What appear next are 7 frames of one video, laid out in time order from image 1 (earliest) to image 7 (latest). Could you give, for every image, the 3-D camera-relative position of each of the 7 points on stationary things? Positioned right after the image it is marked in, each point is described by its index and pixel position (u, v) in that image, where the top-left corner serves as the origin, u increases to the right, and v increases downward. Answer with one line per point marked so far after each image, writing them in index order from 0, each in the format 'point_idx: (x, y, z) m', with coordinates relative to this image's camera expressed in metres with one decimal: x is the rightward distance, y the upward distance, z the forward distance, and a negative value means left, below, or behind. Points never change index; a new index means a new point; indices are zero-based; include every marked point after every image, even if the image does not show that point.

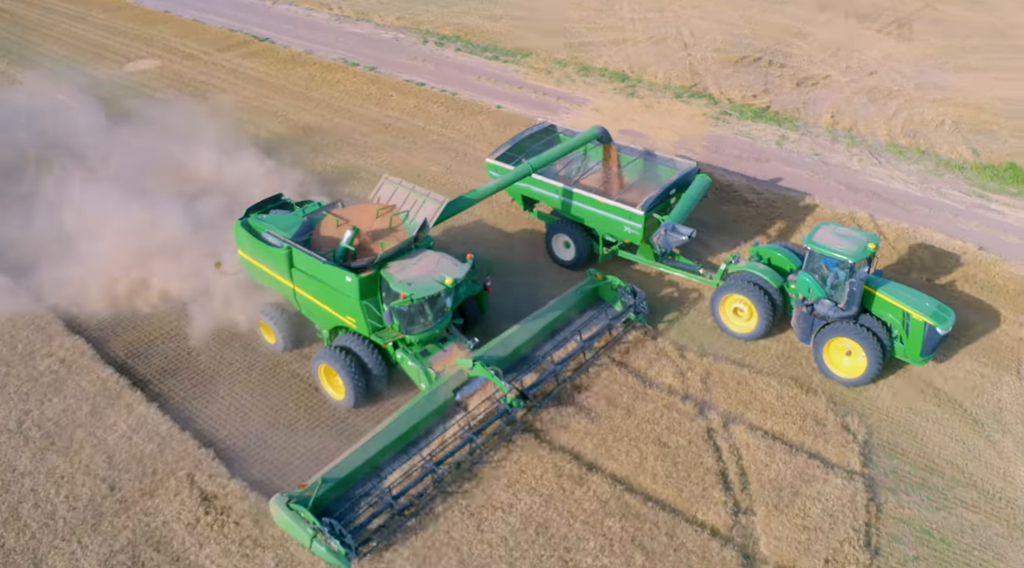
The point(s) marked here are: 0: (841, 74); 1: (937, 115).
0: (+8.1, +5.2, +18.7) m
1: (+9.5, +3.8, +16.9) m
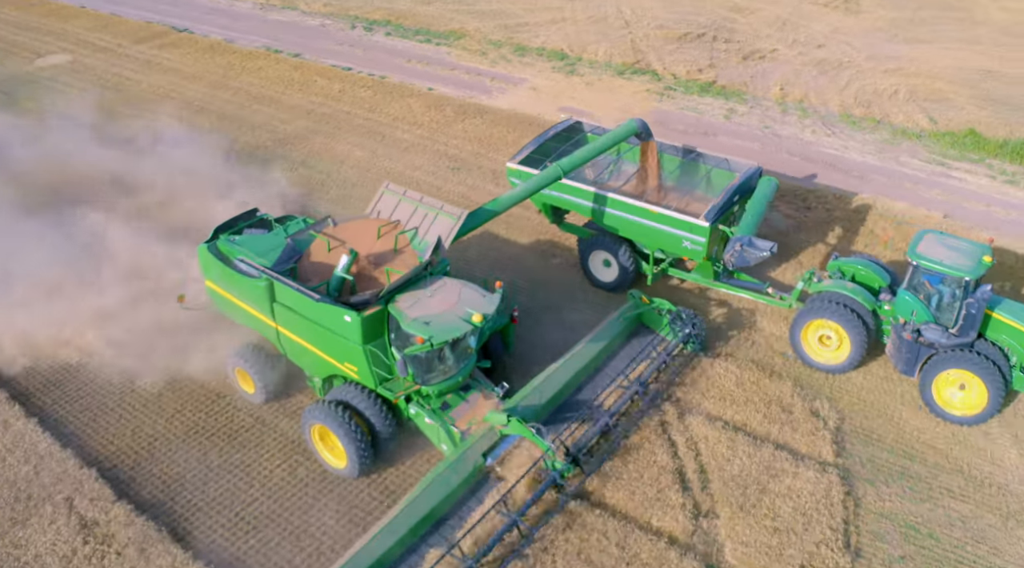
0: (+6.5, +5.6, +17.8) m
1: (+8.0, +4.2, +16.0) m
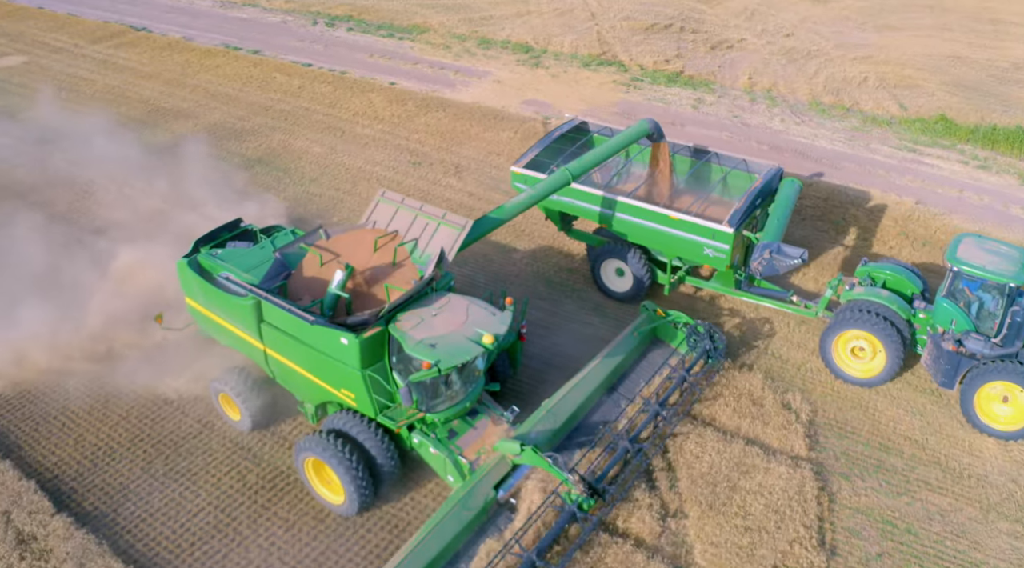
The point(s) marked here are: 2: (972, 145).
0: (+5.6, +5.7, +17.5) m
1: (+7.2, +4.4, +15.8) m
2: (+8.2, +2.5, +13.6) m
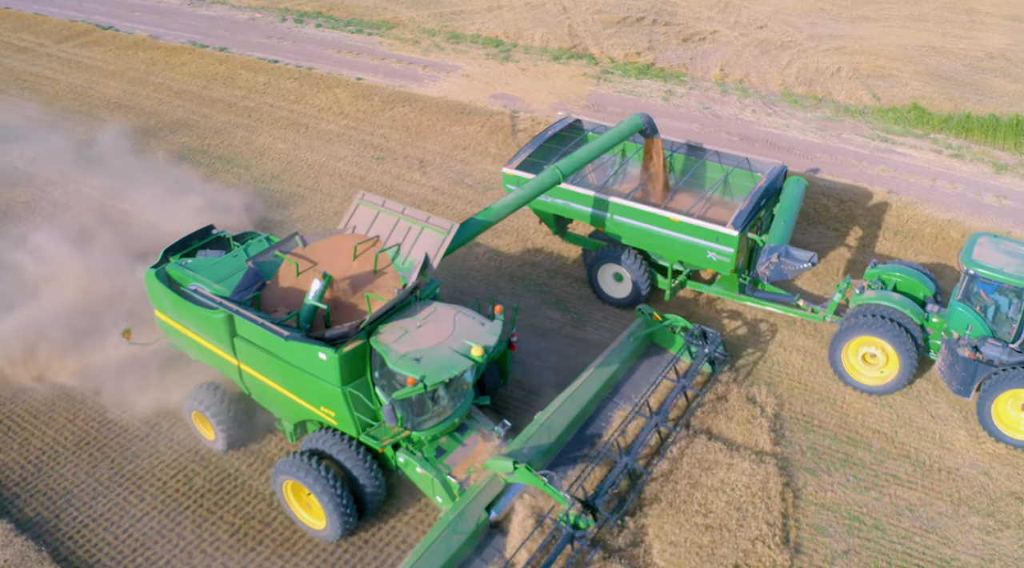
0: (+4.9, +5.8, +17.3) m
1: (+6.6, +4.5, +15.5) m
2: (+7.6, +2.6, +13.3) m
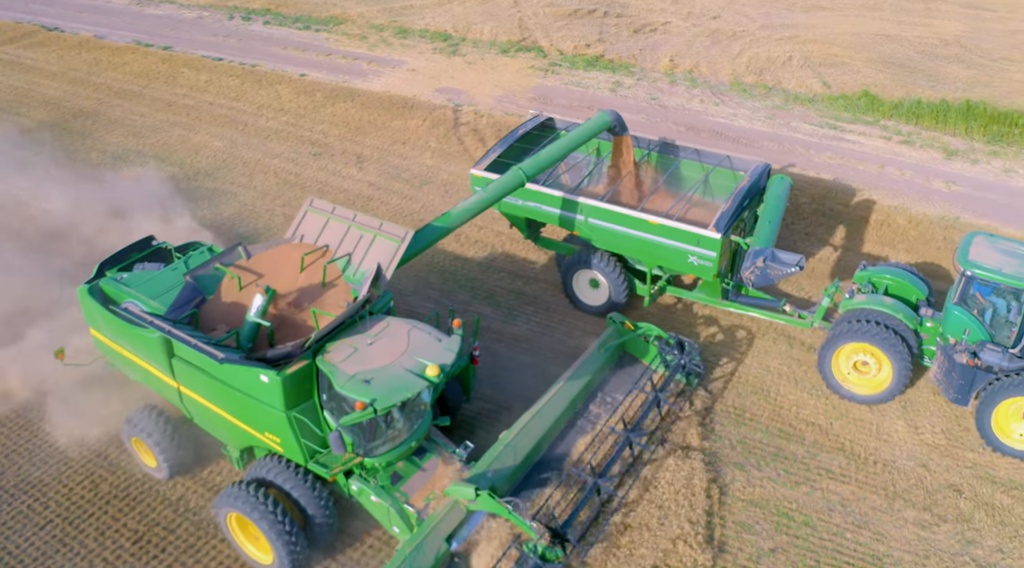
0: (+3.8, +5.9, +17.0) m
1: (+5.5, +4.7, +15.3) m
2: (+6.6, +2.8, +13.1) m
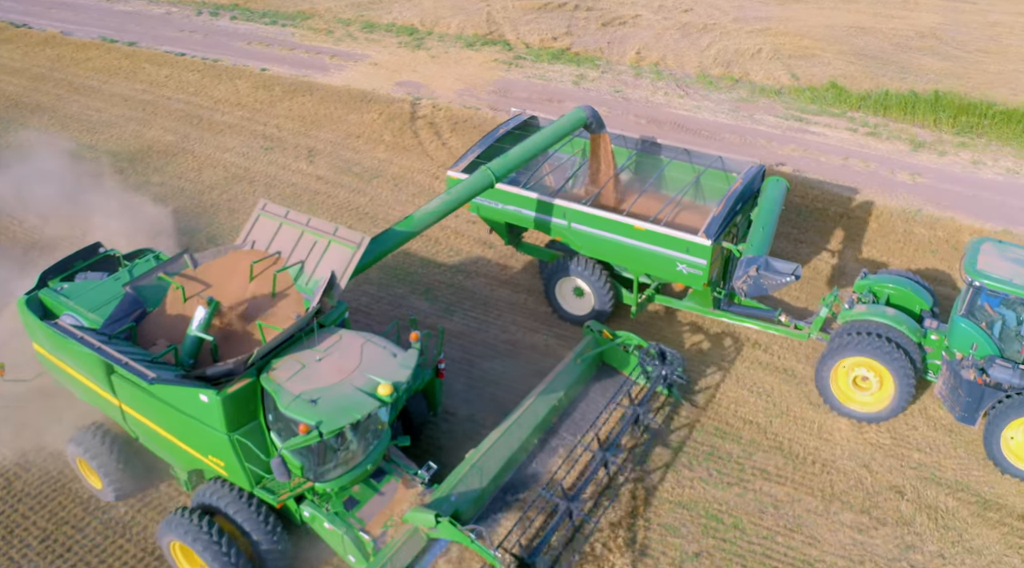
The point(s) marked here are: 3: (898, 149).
0: (+3.1, +5.9, +16.6) m
1: (+4.8, +4.7, +14.9) m
2: (+5.9, +2.9, +12.7) m
3: (+6.0, +2.1, +11.8) m
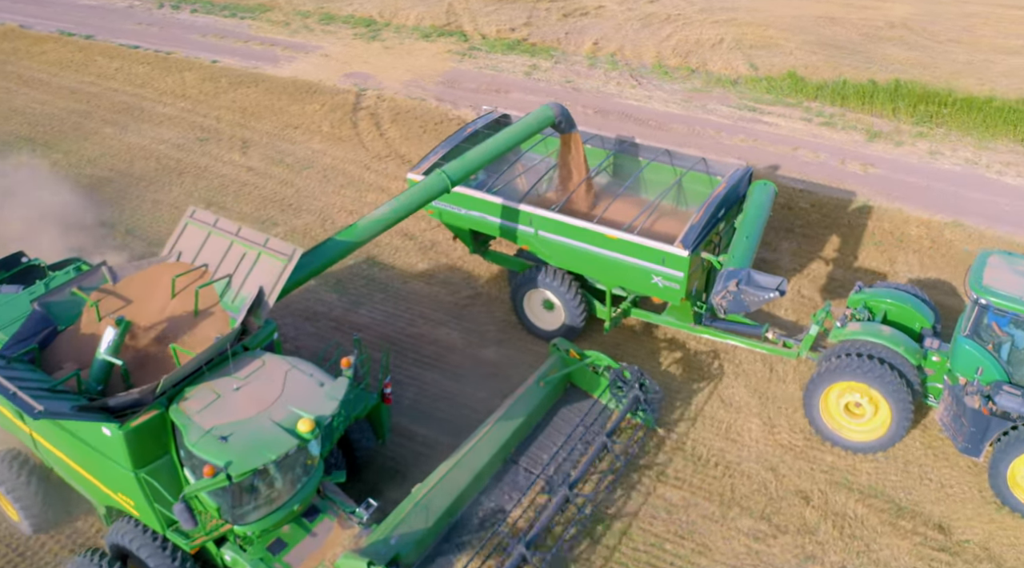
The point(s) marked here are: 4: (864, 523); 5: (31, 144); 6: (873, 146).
0: (+2.3, +6.0, +16.2) m
1: (+3.9, +4.7, +14.4) m
2: (+4.9, +2.9, +12.1) m
3: (+5.0, +2.2, +11.2) m
4: (+3.0, -2.1, +6.5) m
5: (-7.9, +2.3, +12.8) m
6: (+5.3, +2.0, +11.0) m
